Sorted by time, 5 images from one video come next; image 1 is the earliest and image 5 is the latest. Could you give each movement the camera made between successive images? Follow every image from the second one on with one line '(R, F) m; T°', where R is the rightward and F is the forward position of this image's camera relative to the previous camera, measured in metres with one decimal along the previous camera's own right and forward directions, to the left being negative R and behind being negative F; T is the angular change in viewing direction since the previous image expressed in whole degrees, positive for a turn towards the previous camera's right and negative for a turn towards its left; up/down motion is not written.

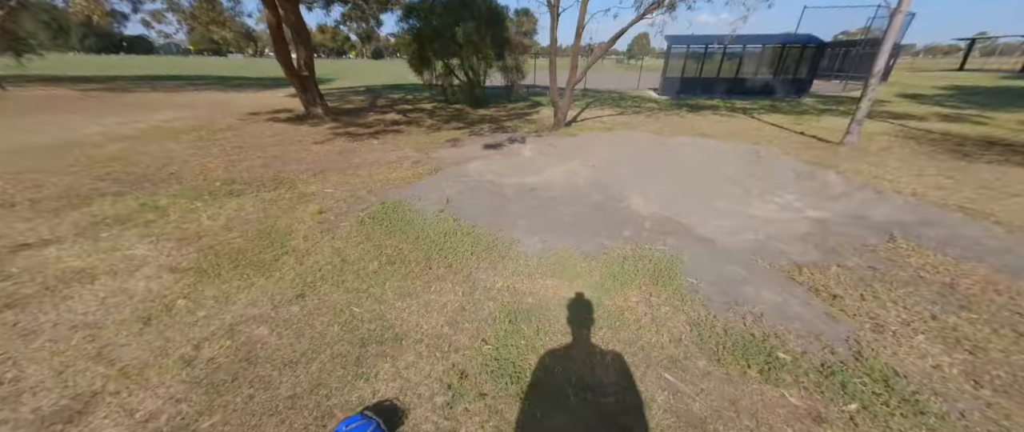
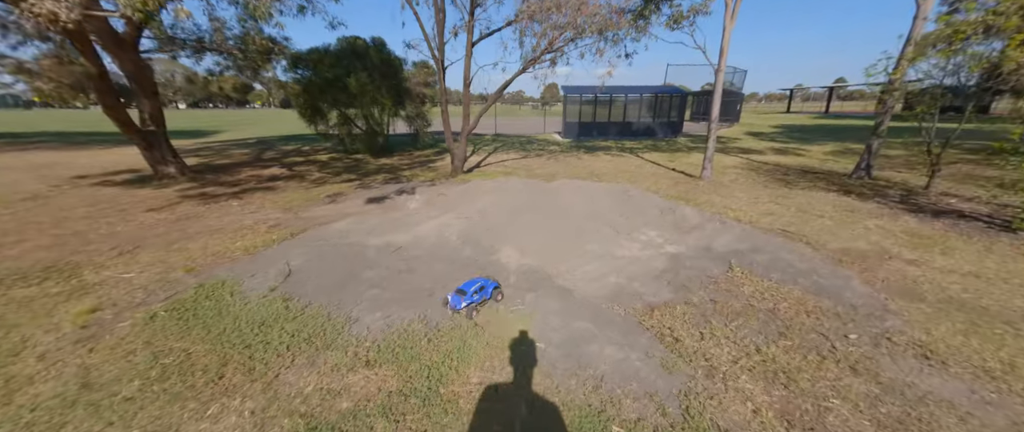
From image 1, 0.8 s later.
(+0.9, +0.2) m; +12°
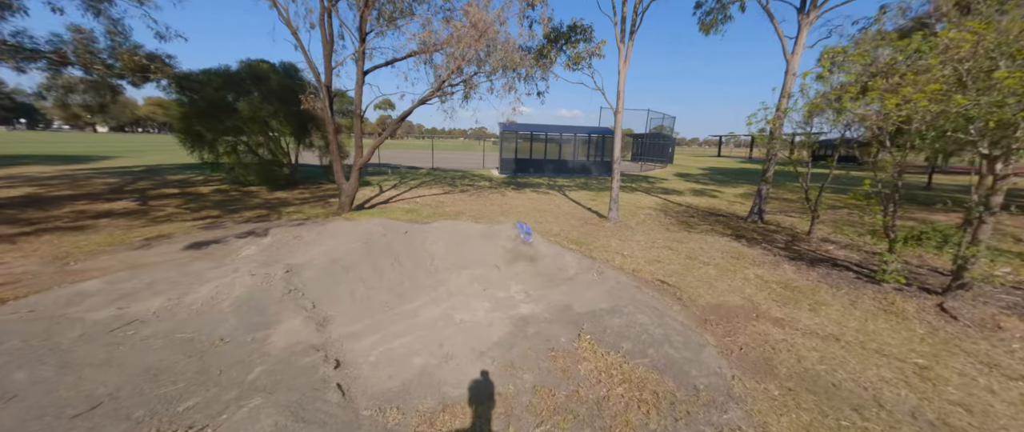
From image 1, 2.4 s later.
(+1.7, +0.8) m; +7°
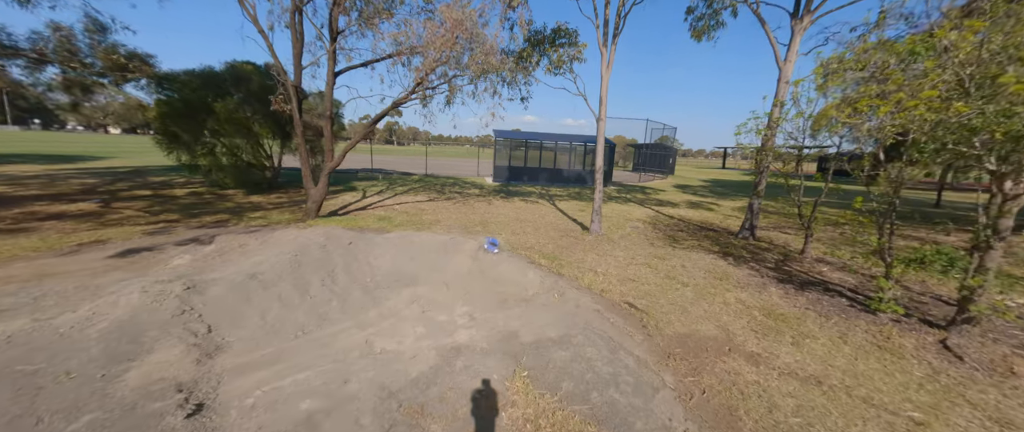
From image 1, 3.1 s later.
(+0.7, +0.5) m; -1°
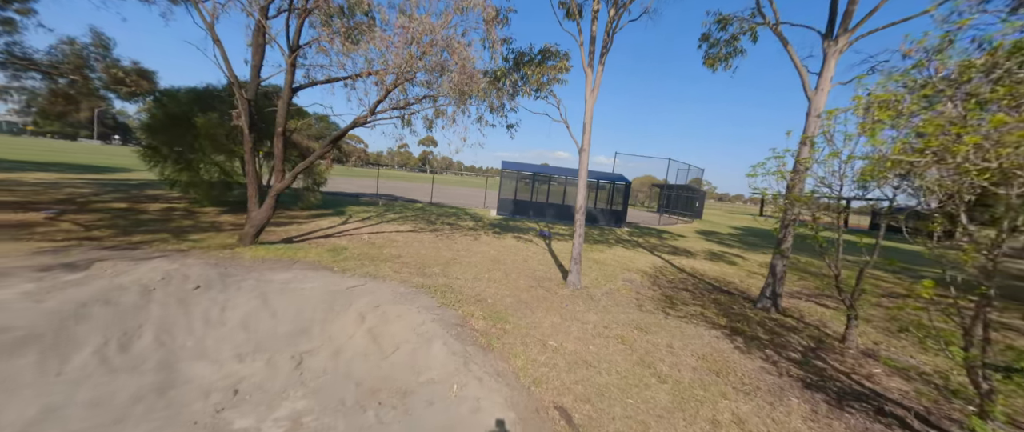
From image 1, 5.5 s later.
(+1.4, +1.4) m; -5°
